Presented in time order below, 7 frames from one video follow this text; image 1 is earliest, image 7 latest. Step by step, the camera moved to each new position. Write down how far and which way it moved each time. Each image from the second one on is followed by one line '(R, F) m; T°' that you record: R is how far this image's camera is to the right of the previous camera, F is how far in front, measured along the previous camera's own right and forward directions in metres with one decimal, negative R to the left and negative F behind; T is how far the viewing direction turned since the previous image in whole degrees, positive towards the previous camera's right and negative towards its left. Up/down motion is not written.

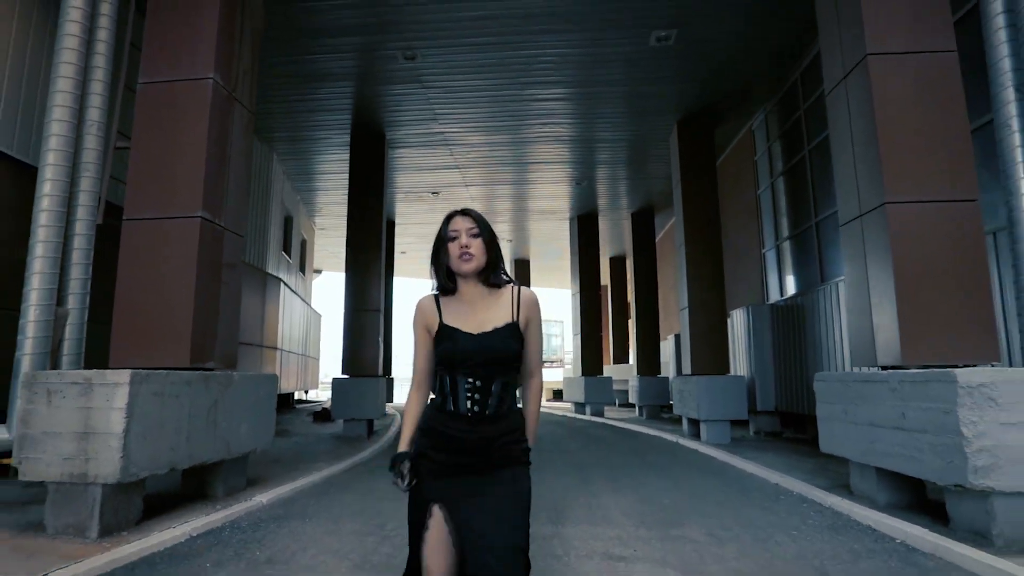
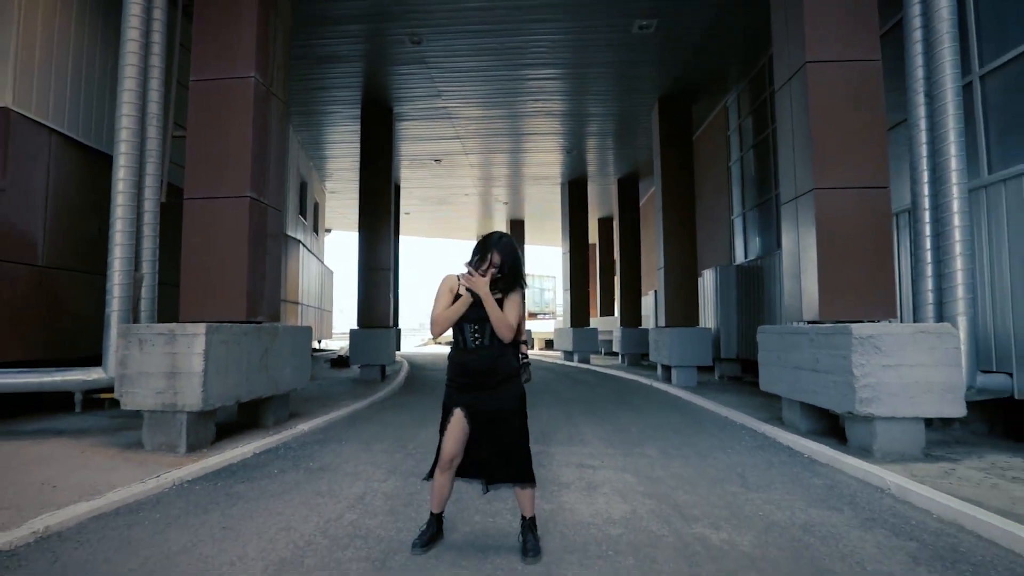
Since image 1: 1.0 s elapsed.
(0.0, -1.3) m; 0°
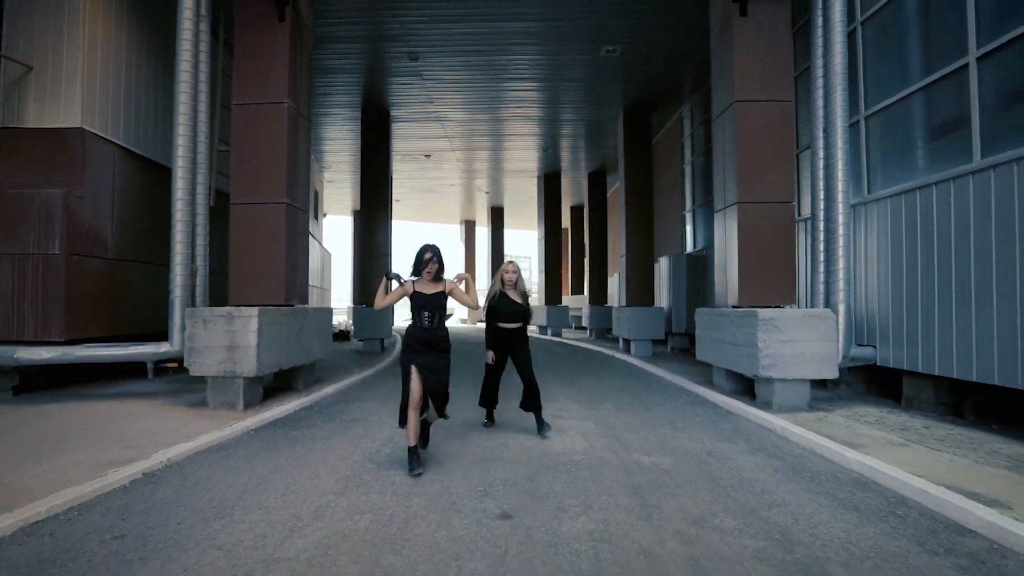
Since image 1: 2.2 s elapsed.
(-0.2, -1.8) m; +2°
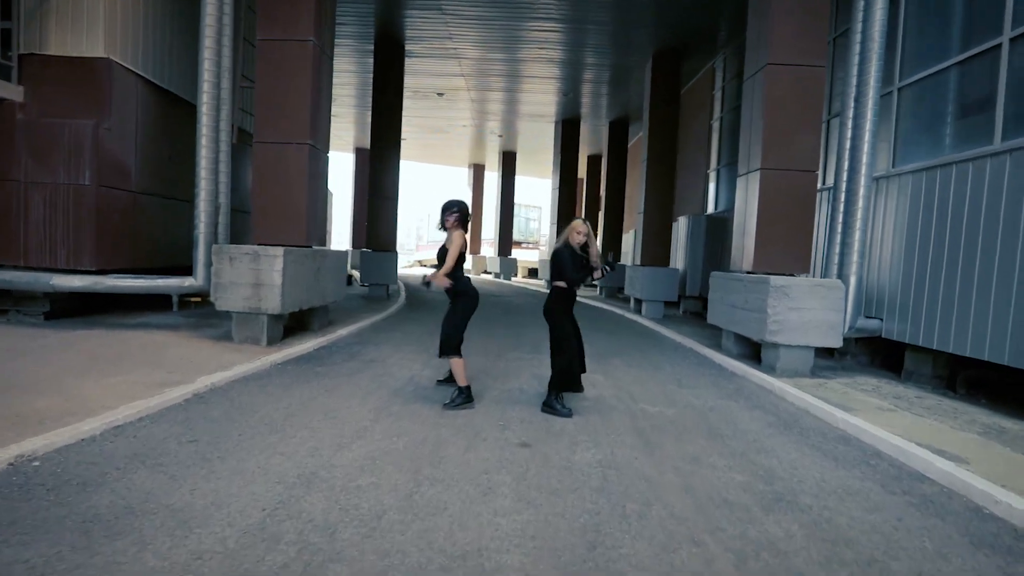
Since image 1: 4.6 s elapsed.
(-0.3, -0.2) m; +1°
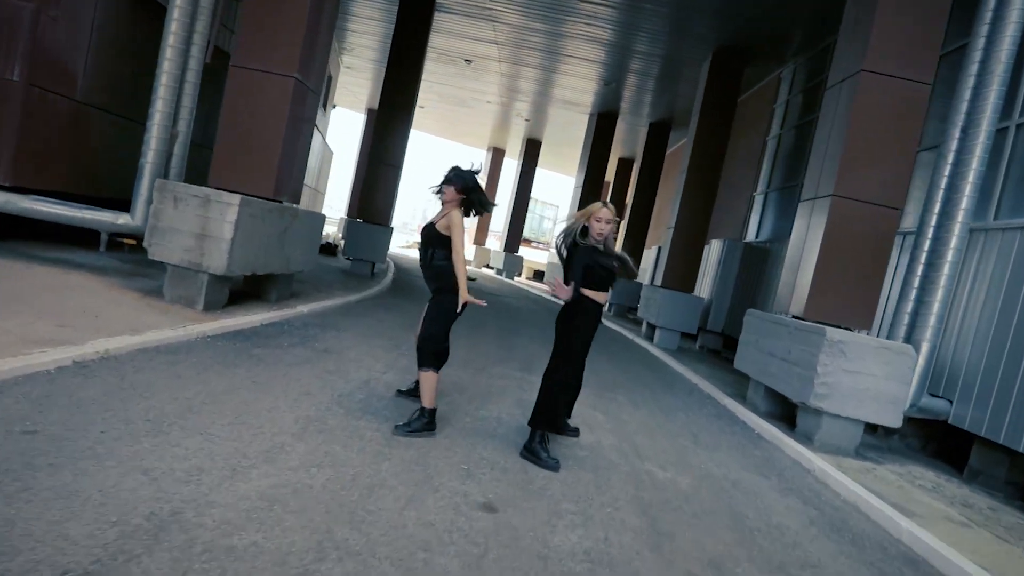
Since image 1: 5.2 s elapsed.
(0.0, +1.6) m; 0°
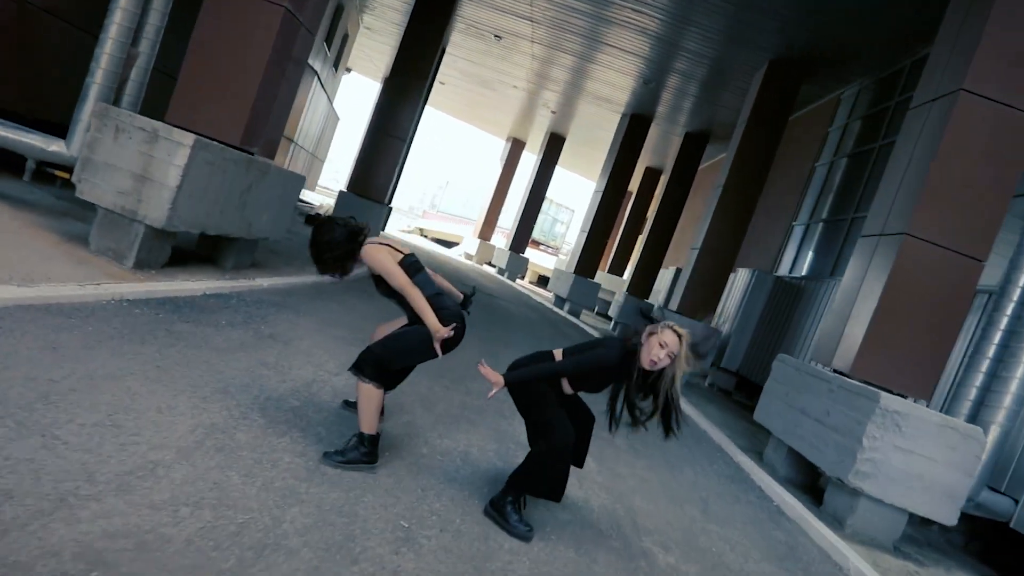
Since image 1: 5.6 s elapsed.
(+0.1, +1.2) m; 0°
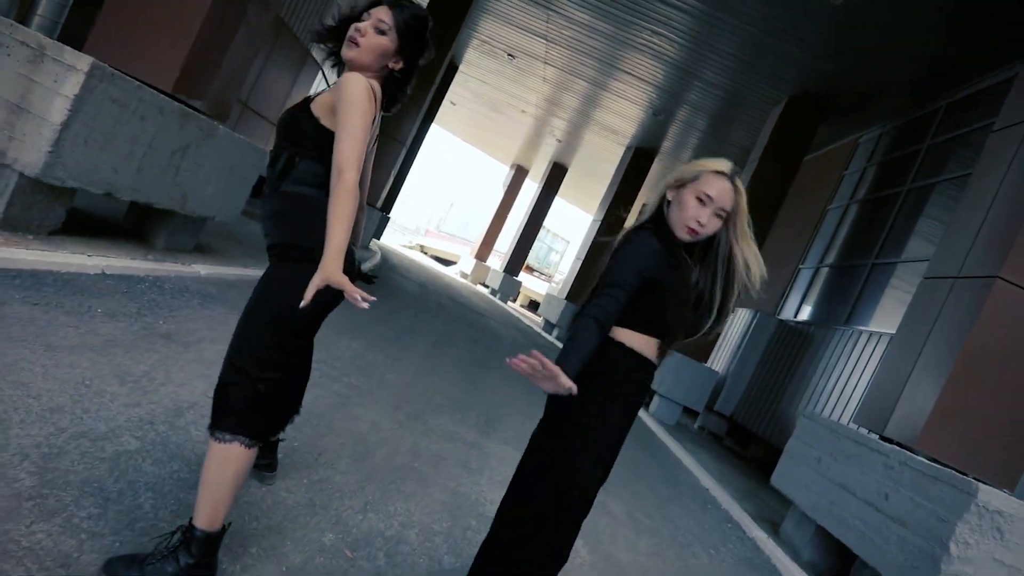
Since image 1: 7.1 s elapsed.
(0.0, +1.4) m; +1°
